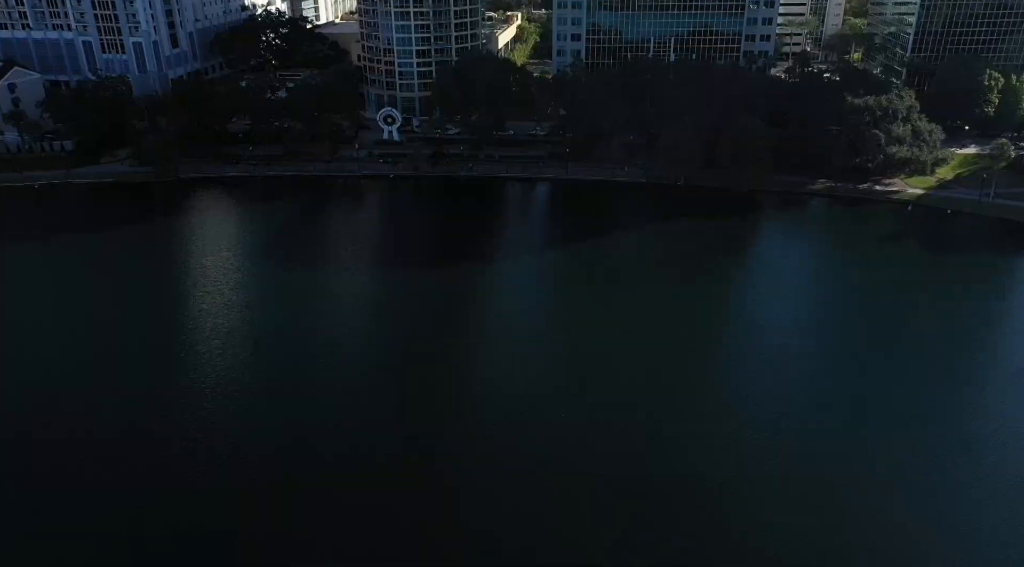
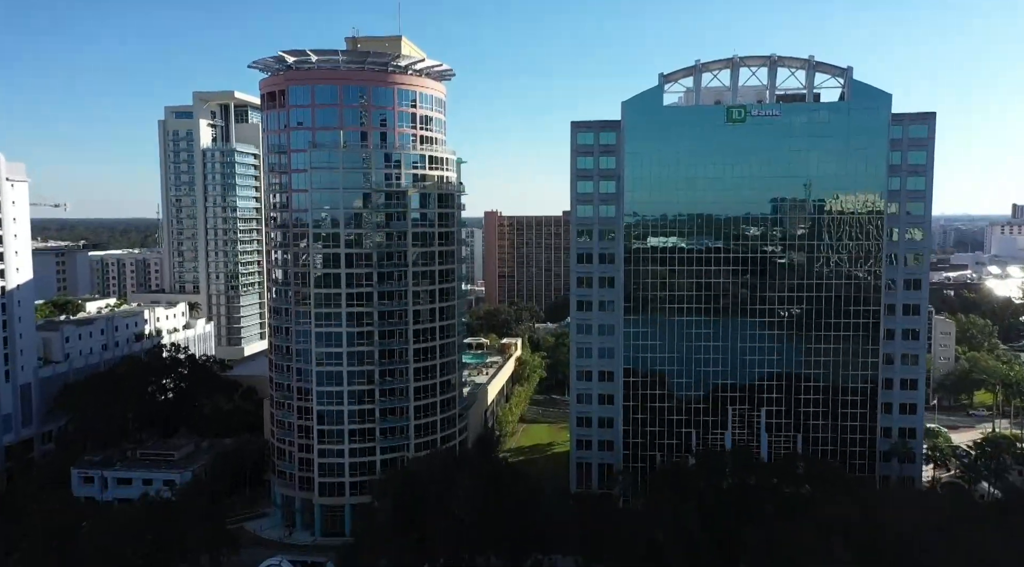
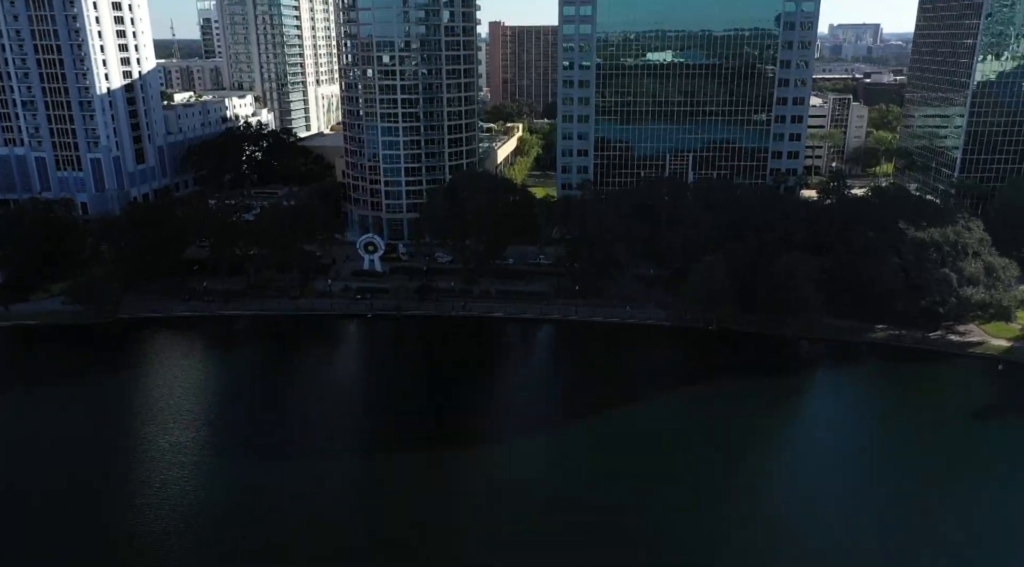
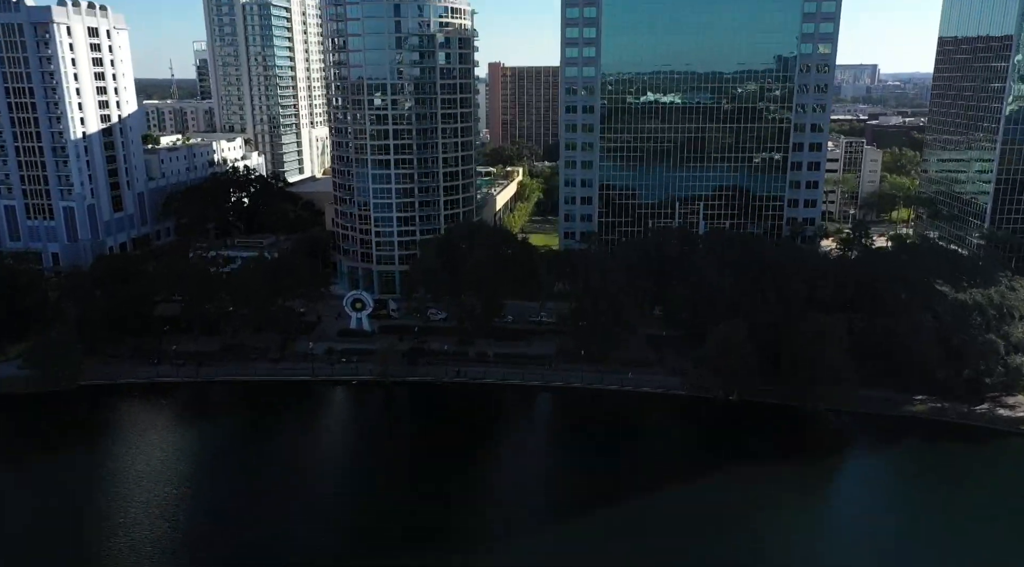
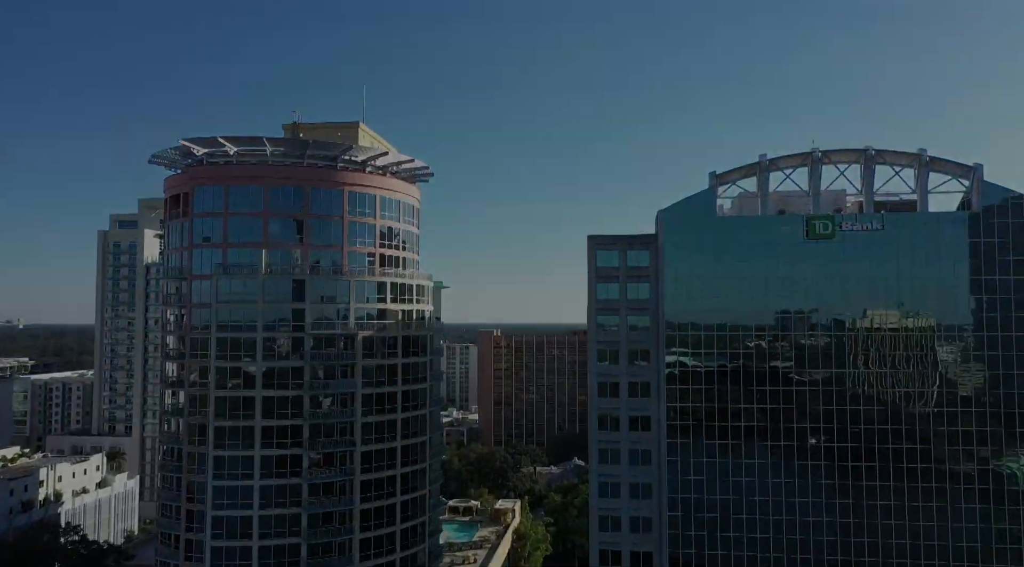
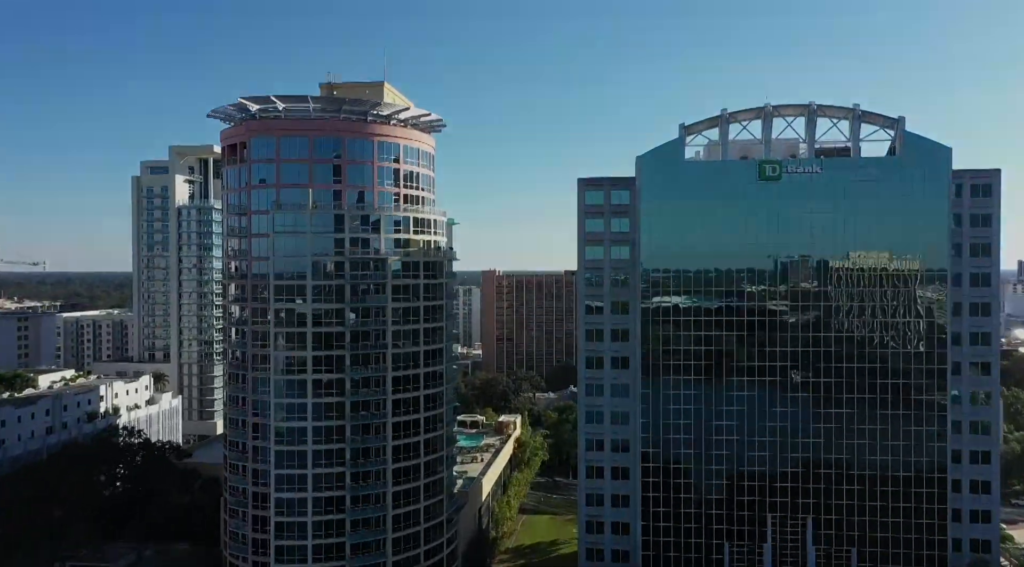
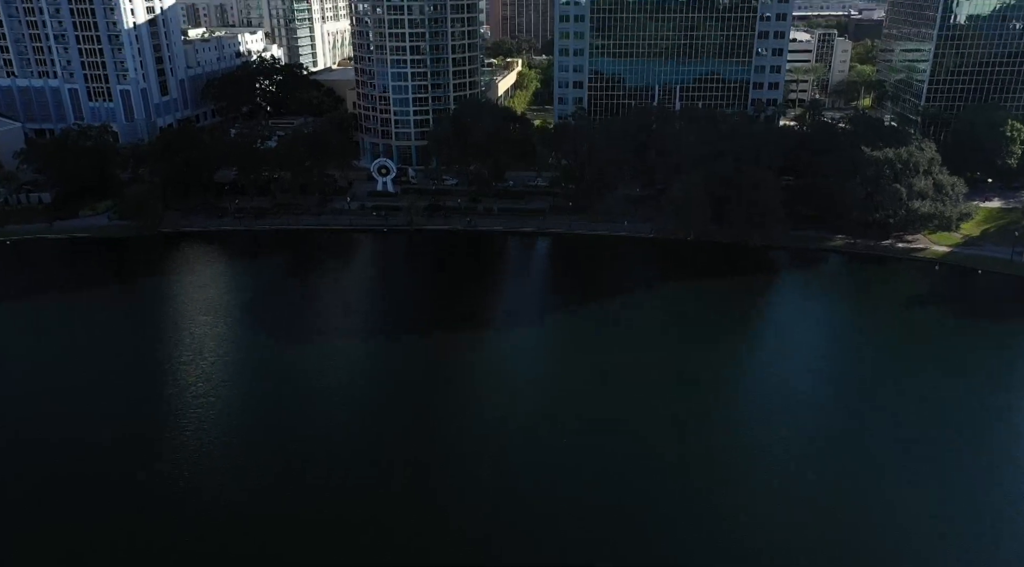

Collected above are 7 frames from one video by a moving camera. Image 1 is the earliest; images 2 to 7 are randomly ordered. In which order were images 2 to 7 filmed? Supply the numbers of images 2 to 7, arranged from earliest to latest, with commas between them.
7, 3, 4, 2, 6, 5
